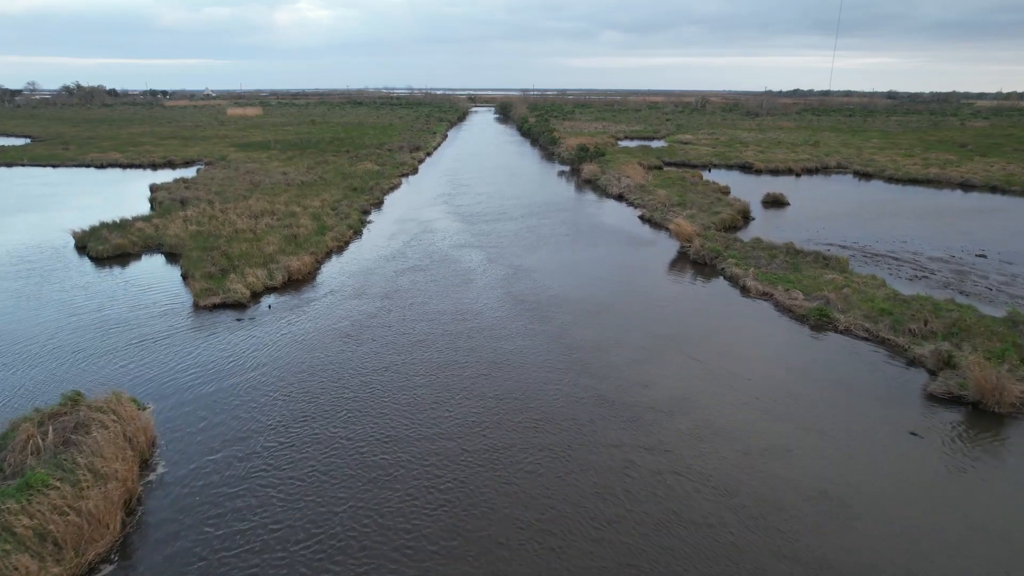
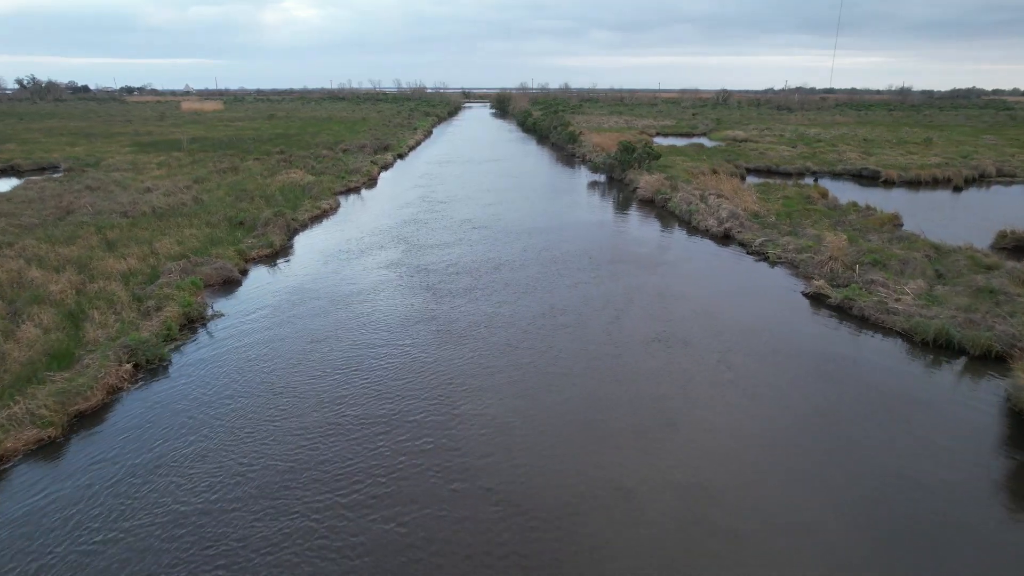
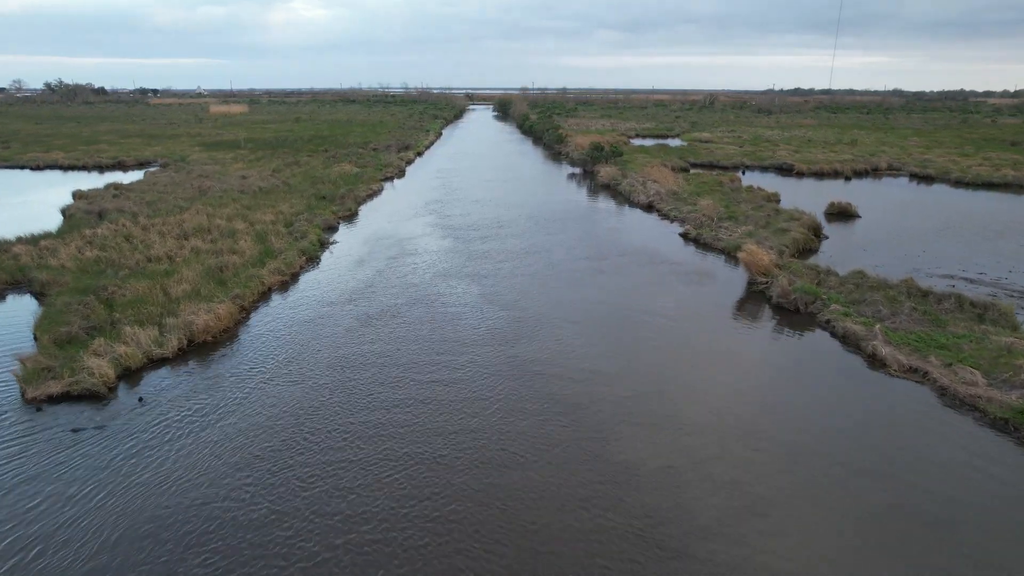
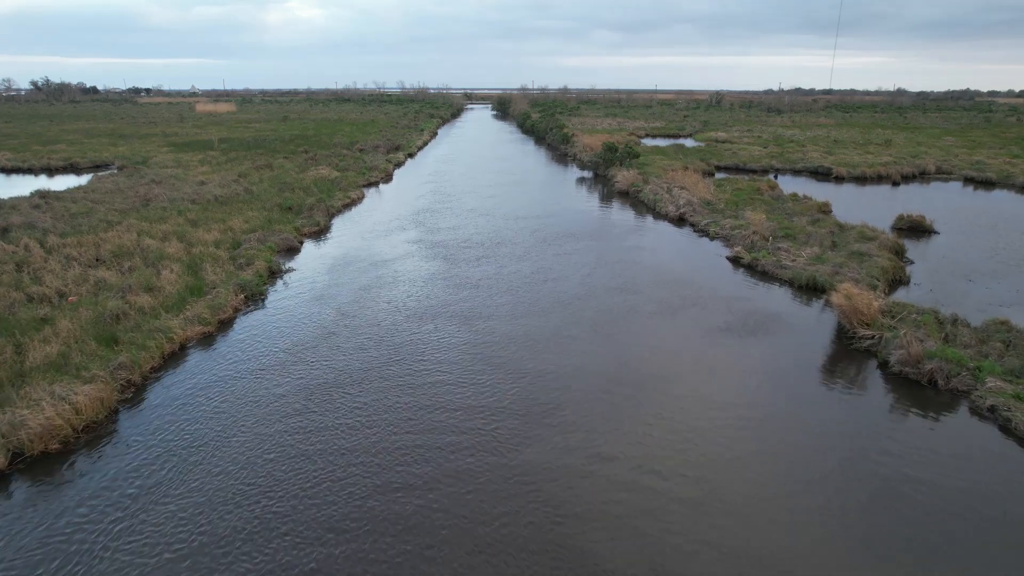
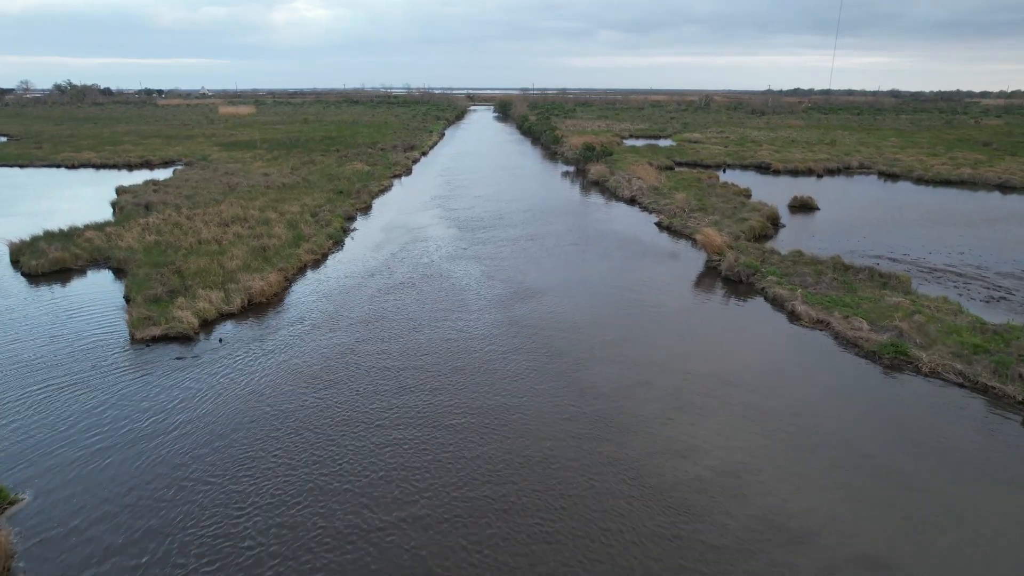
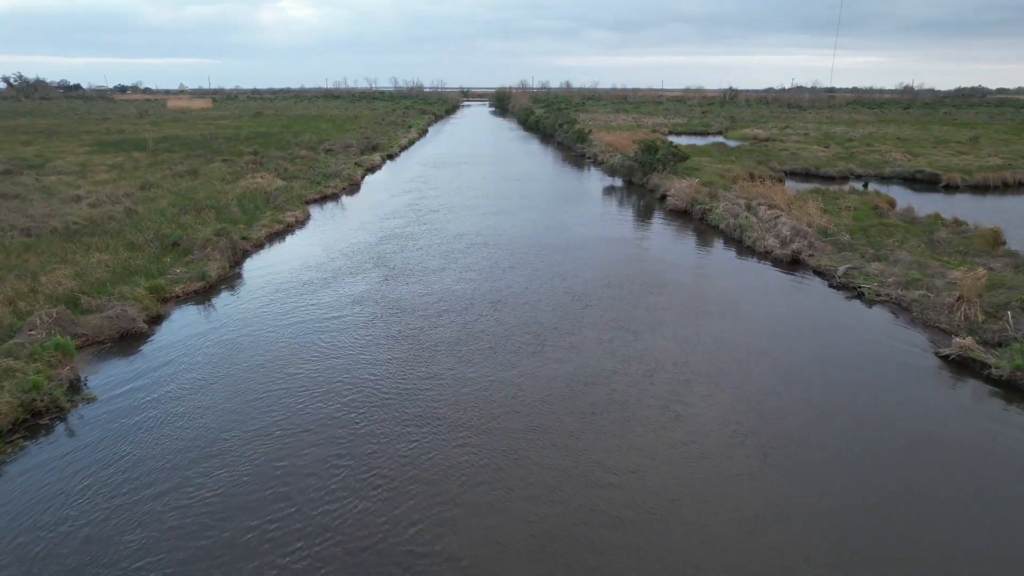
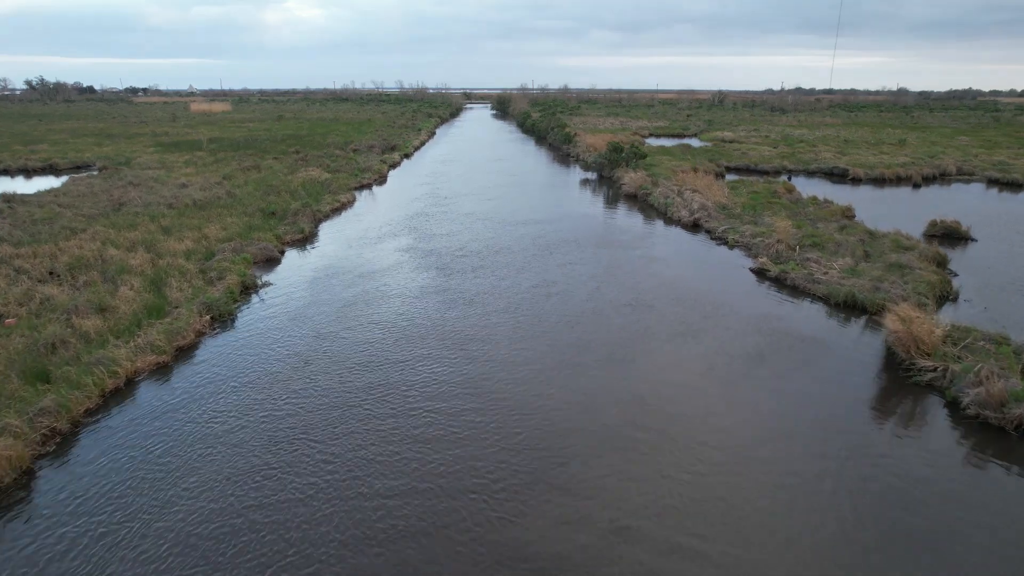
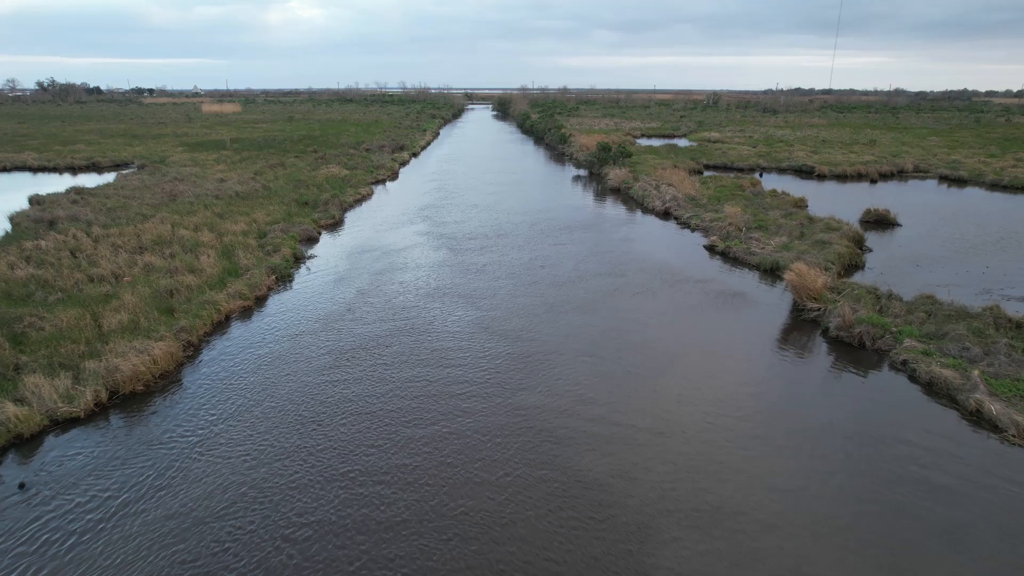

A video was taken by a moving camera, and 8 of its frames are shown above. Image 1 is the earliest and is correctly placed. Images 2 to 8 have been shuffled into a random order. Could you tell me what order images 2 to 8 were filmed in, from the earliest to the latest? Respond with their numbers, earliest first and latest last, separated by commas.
5, 3, 8, 4, 7, 2, 6
